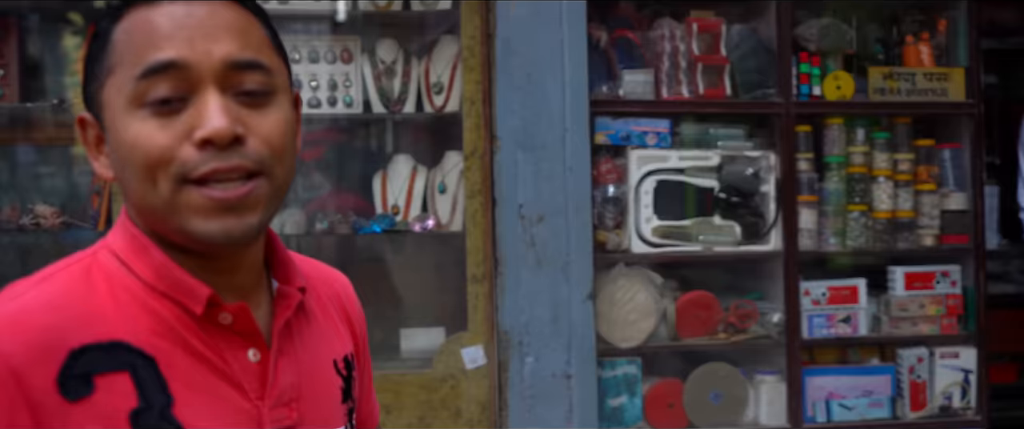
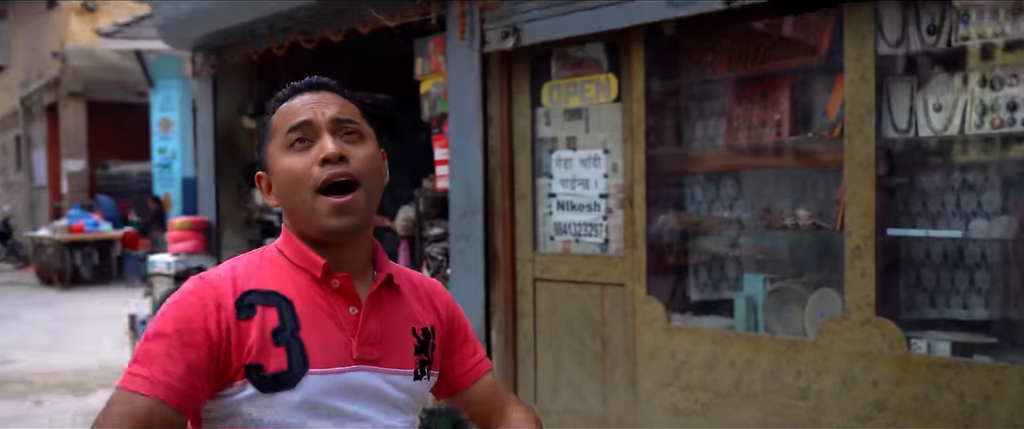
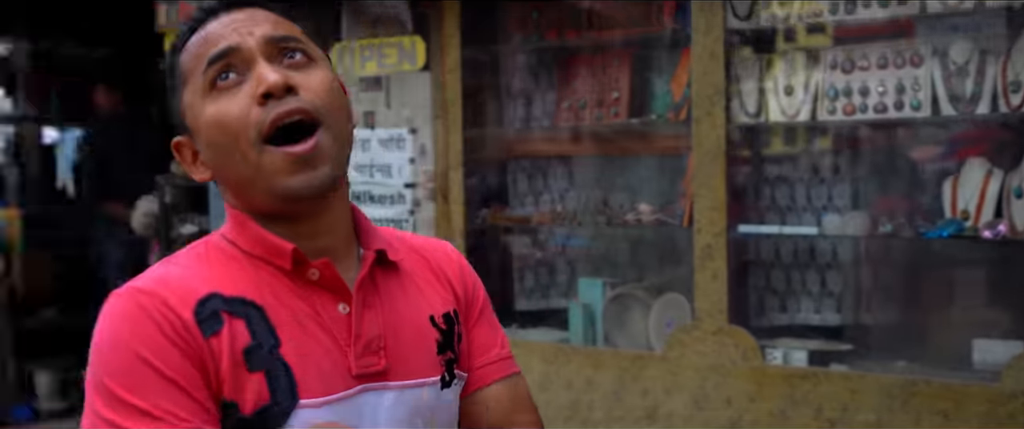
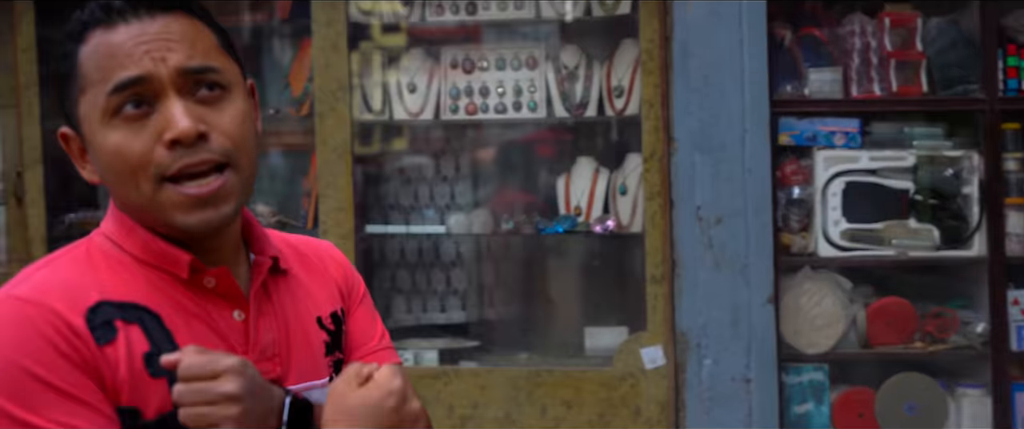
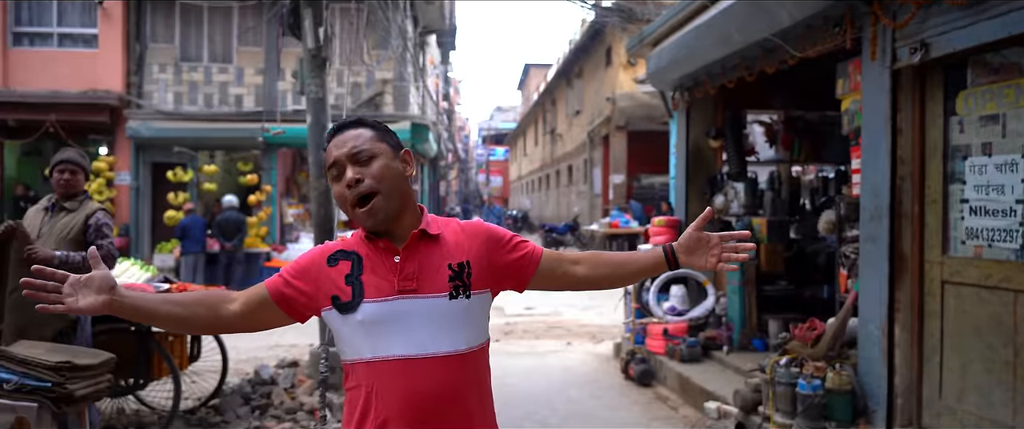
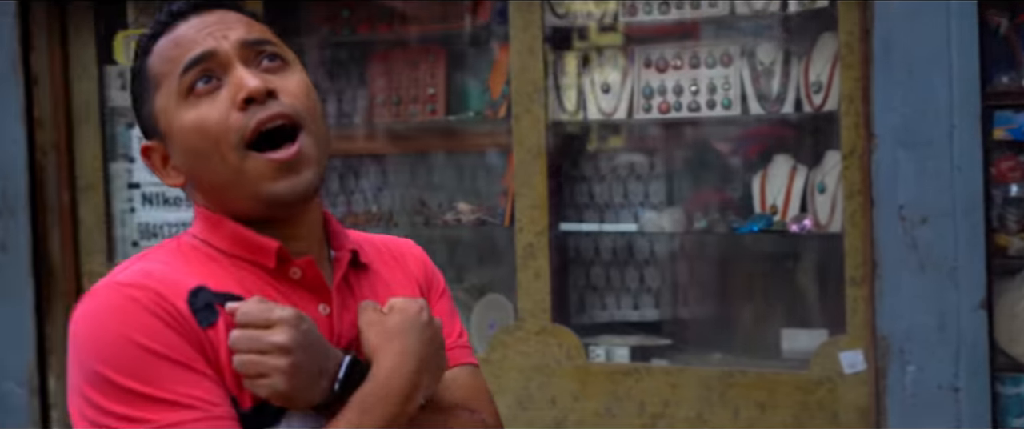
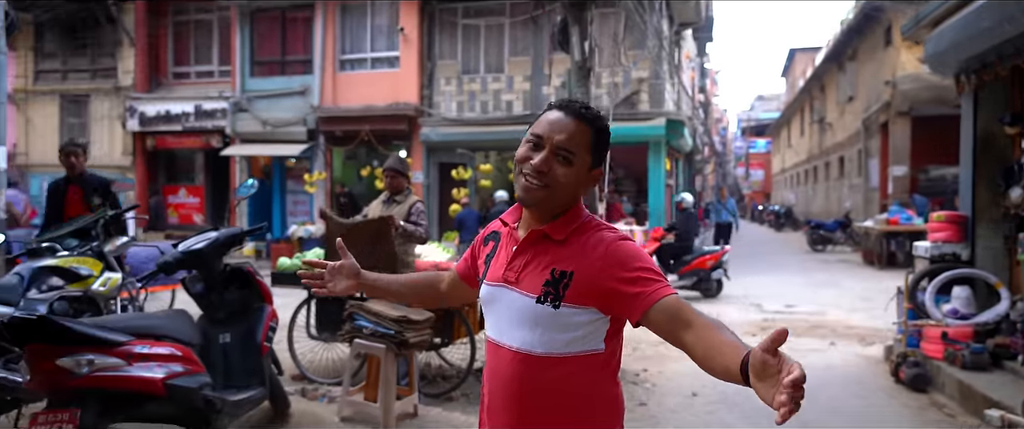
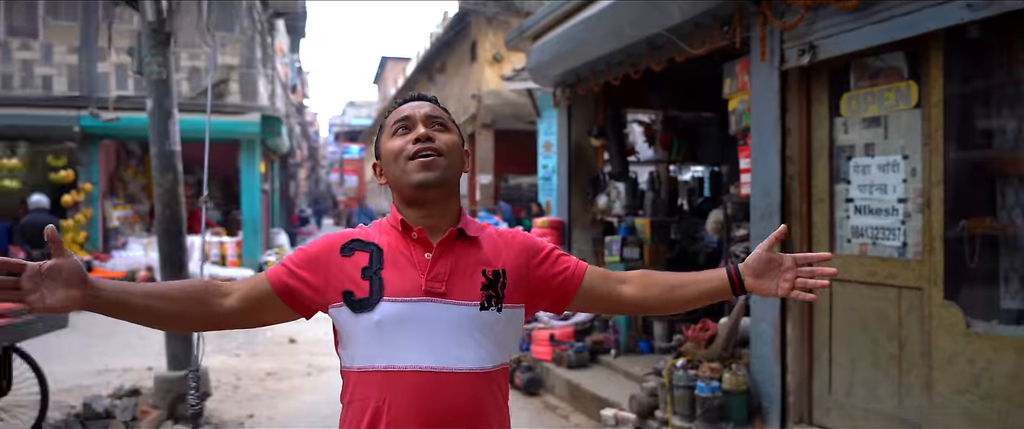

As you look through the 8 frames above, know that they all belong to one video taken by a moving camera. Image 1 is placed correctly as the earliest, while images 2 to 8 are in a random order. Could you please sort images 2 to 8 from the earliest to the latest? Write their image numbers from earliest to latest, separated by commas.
4, 6, 3, 2, 8, 5, 7
